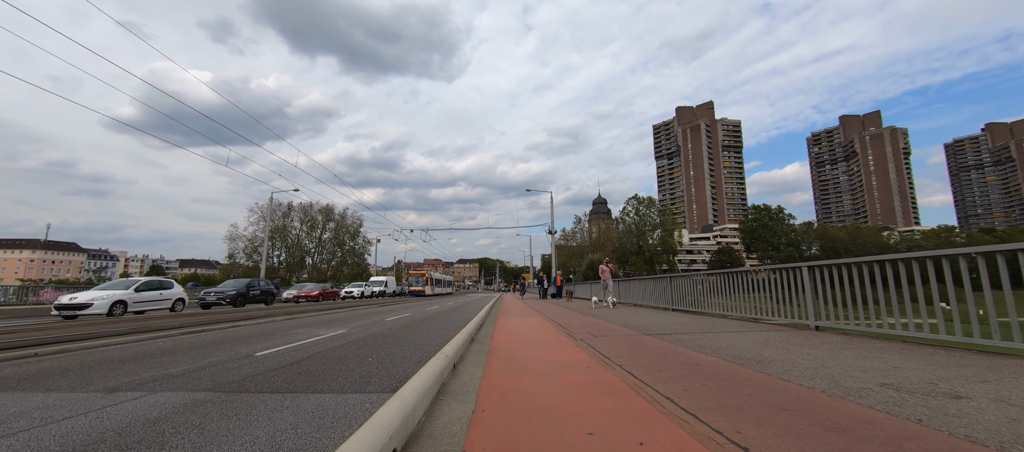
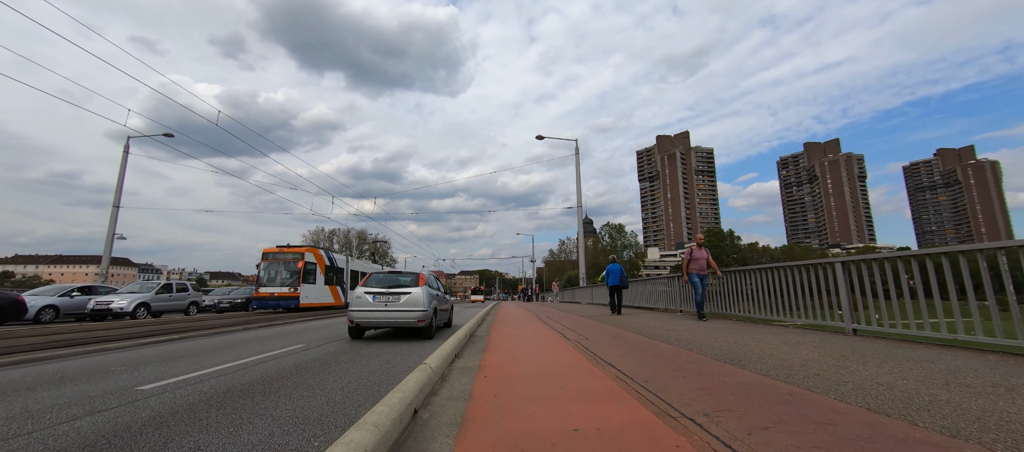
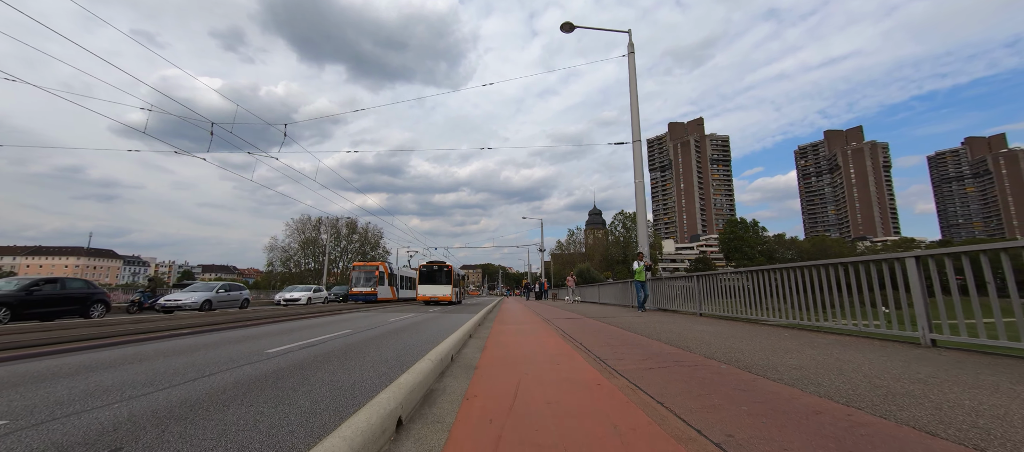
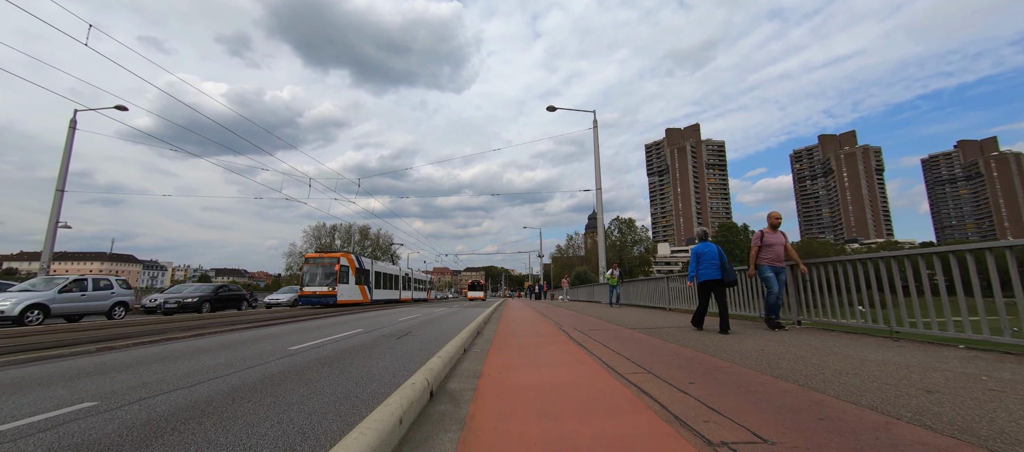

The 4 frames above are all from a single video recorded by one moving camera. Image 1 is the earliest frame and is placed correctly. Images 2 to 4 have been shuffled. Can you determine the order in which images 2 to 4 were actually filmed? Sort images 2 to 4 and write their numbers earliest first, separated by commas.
3, 4, 2
